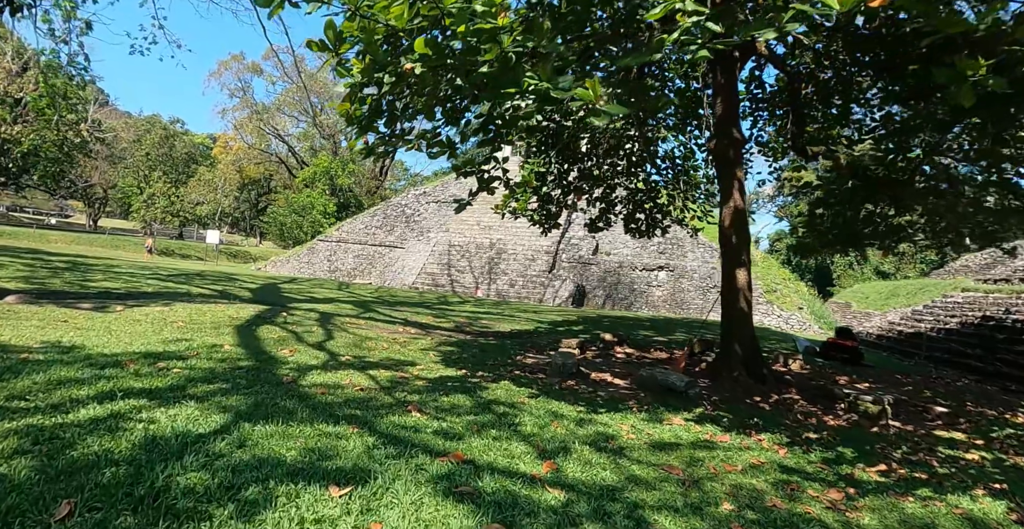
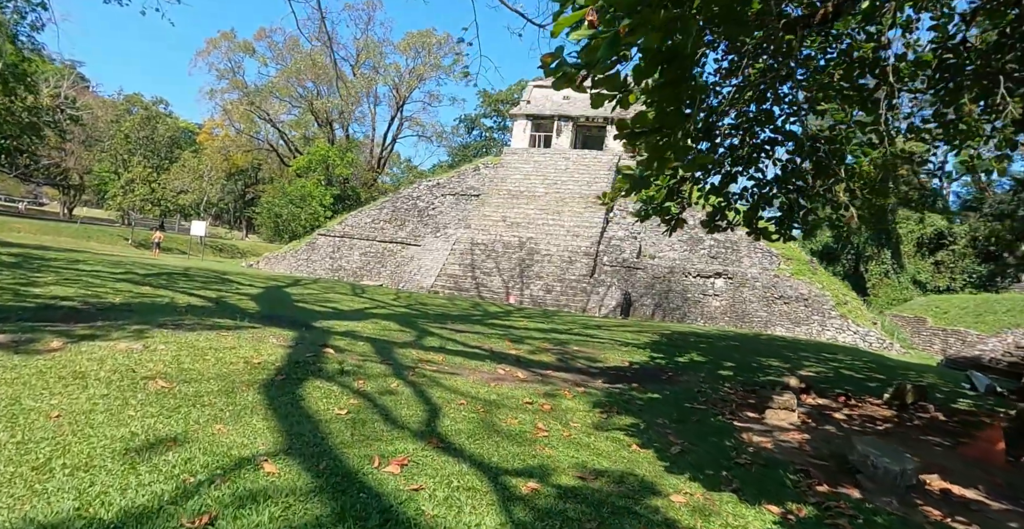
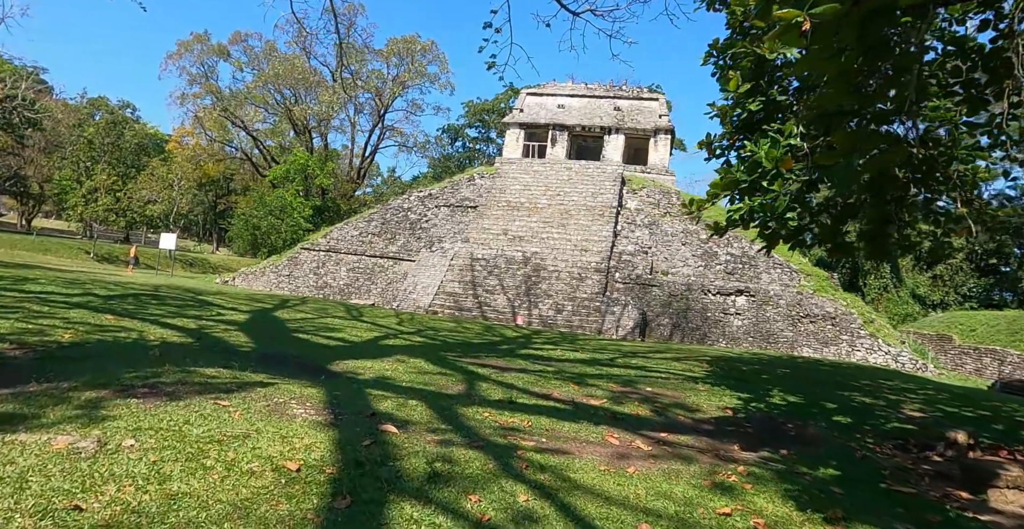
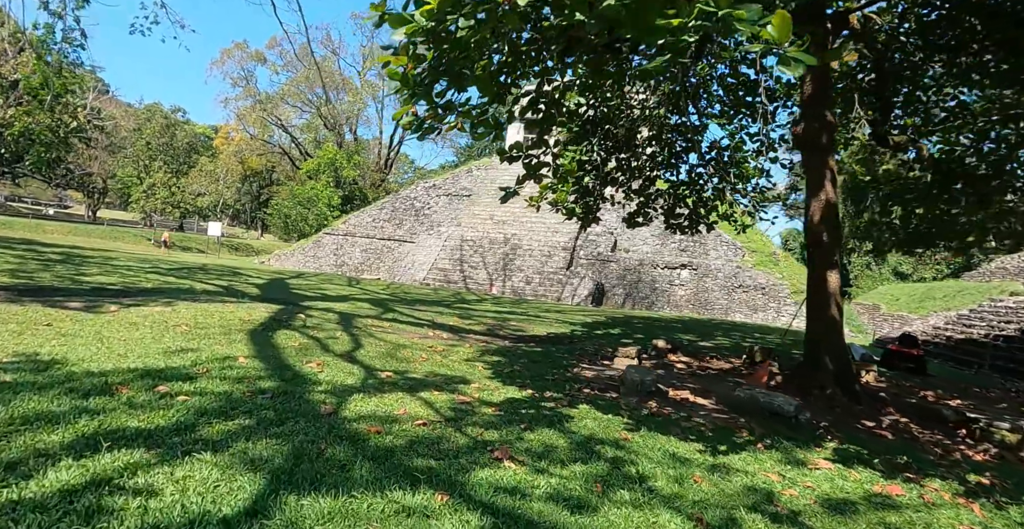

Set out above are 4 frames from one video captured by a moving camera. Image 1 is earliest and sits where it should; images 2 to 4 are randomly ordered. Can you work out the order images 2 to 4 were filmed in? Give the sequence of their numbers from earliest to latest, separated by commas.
4, 2, 3
